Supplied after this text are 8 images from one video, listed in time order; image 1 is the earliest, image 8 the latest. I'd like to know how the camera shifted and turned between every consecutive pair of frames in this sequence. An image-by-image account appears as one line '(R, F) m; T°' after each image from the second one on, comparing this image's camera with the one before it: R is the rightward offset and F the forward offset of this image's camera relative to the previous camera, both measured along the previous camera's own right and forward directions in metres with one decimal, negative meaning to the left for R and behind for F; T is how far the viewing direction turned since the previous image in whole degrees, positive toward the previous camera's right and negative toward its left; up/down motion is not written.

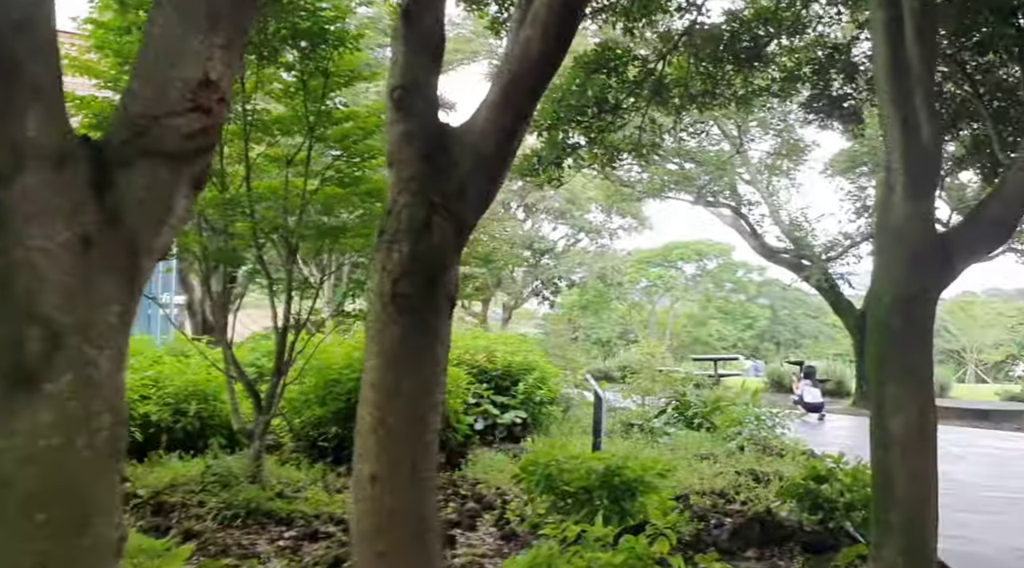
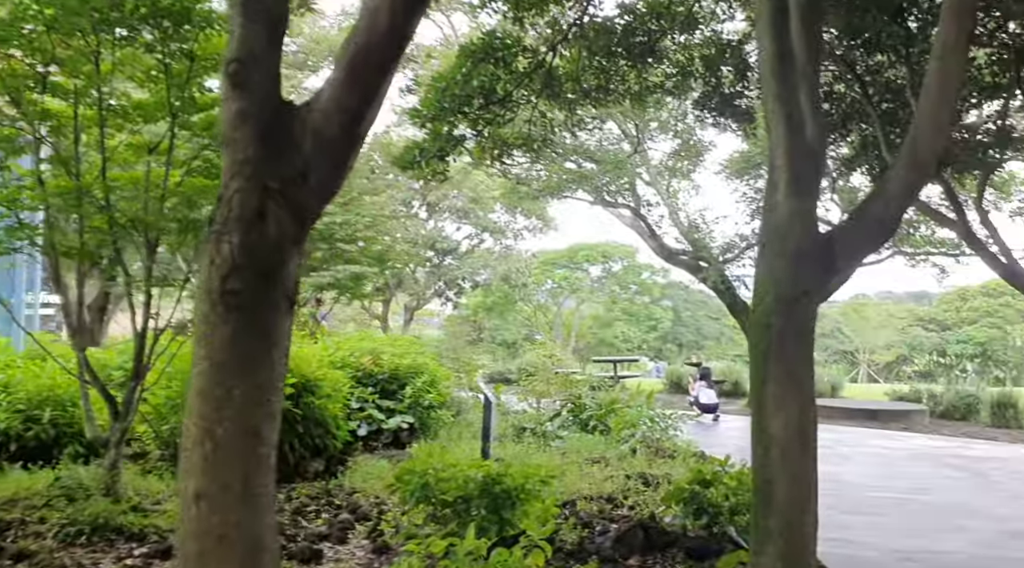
(+0.2, +0.2) m; +6°
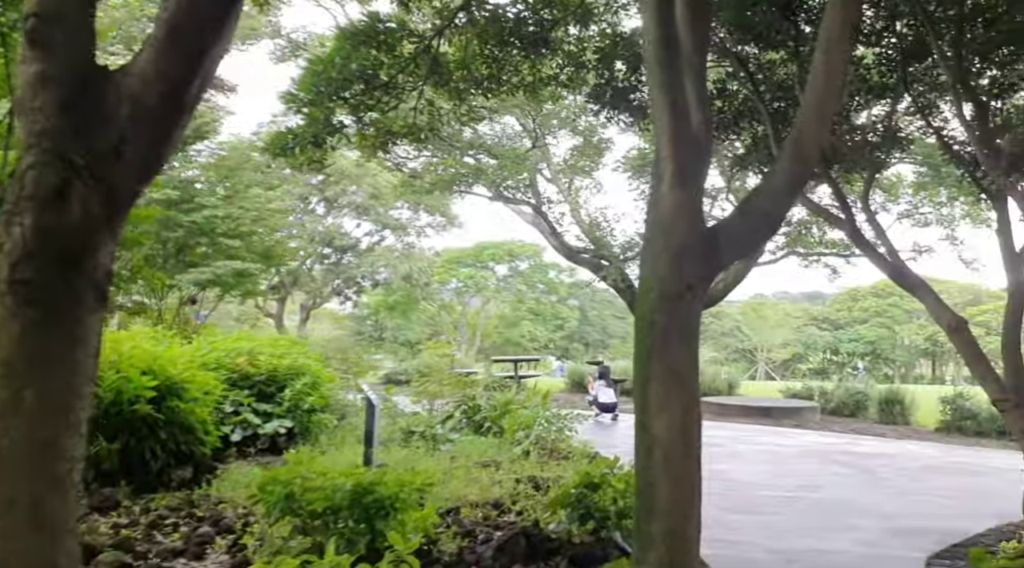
(+0.2, +0.2) m; +6°
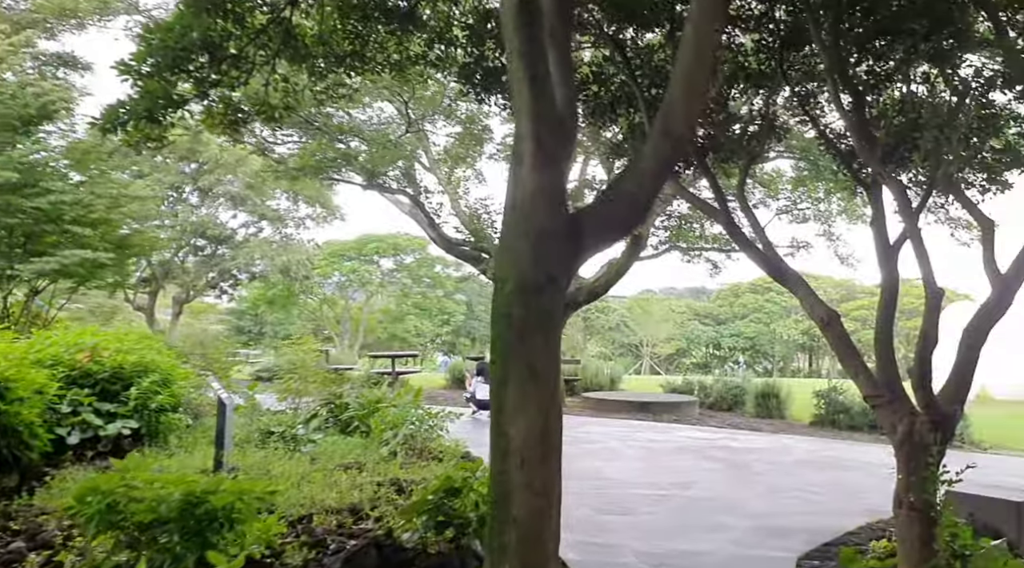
(+0.2, +0.3) m; +7°
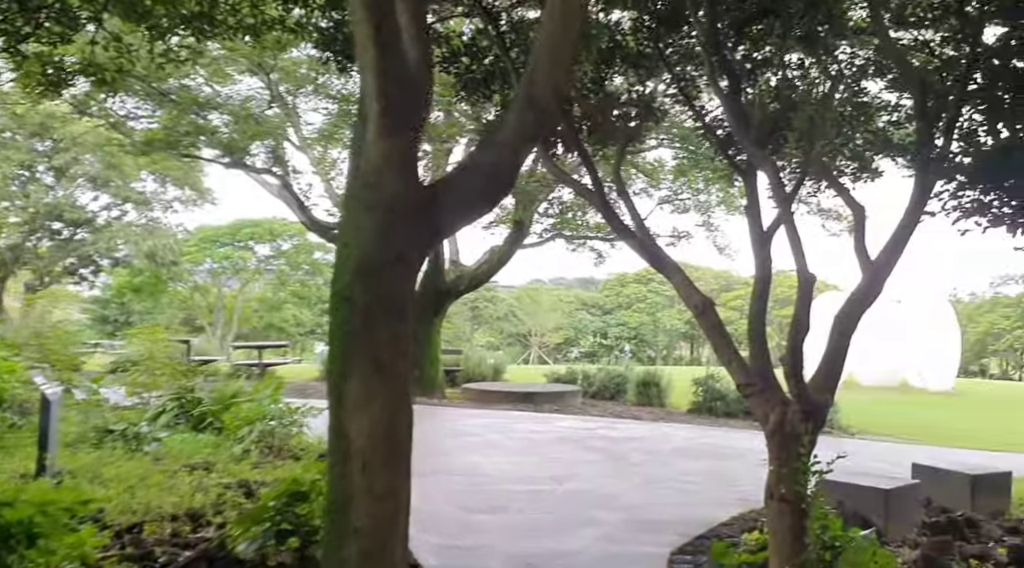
(+0.2, +0.3) m; +7°
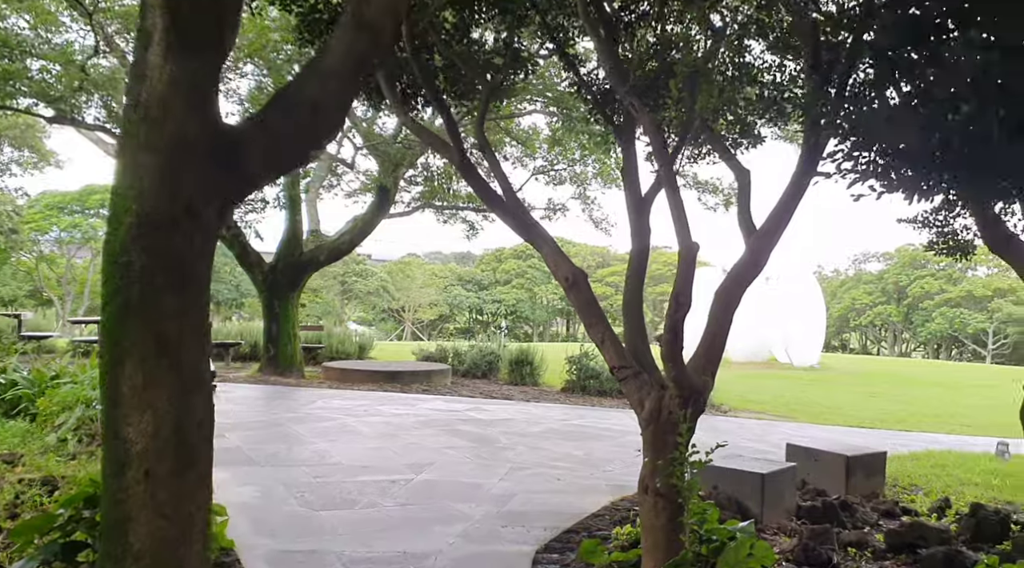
(+0.2, +0.6) m; +8°
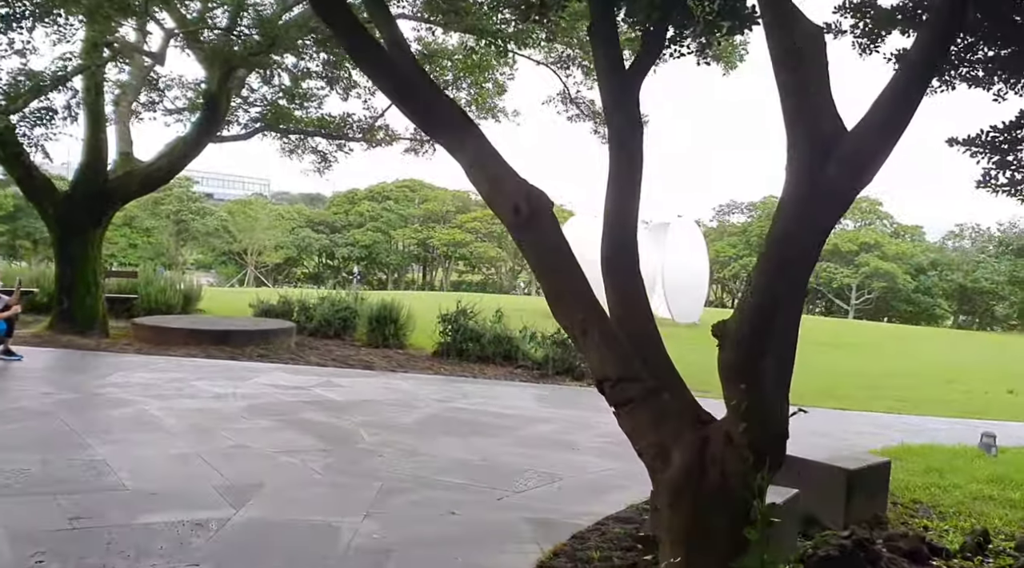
(-0.1, +1.7) m; +10°
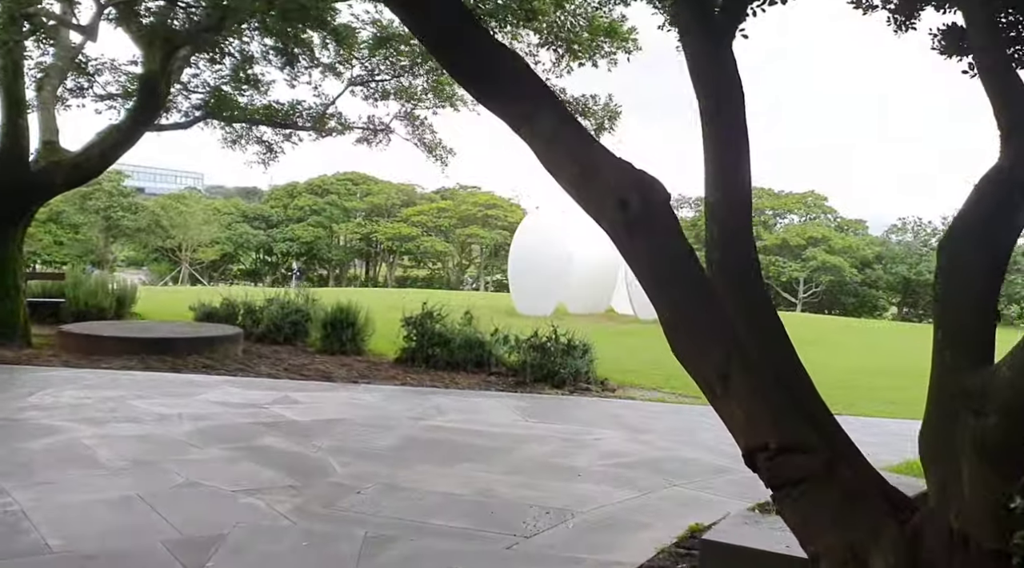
(-0.3, +0.6) m; +4°
